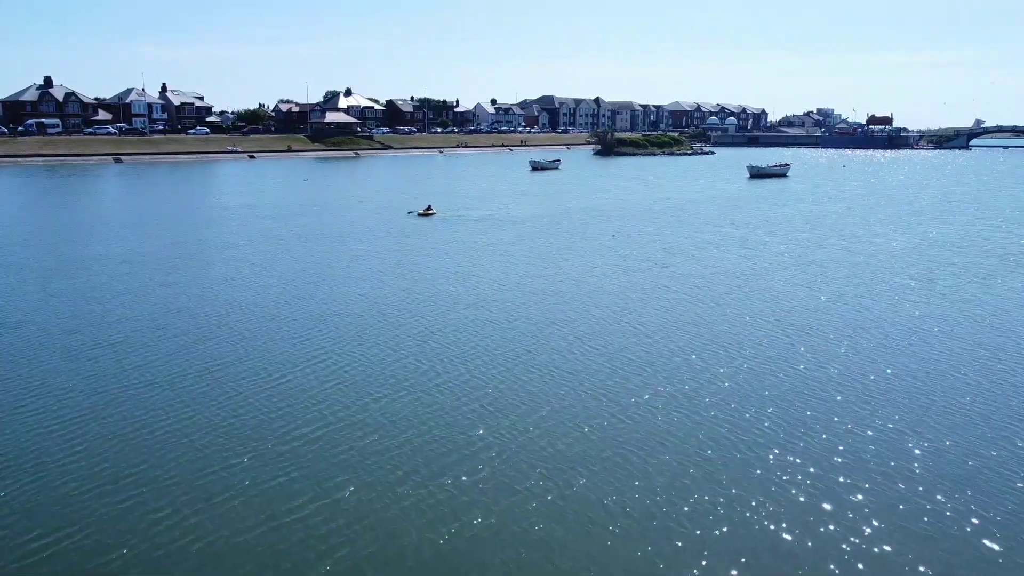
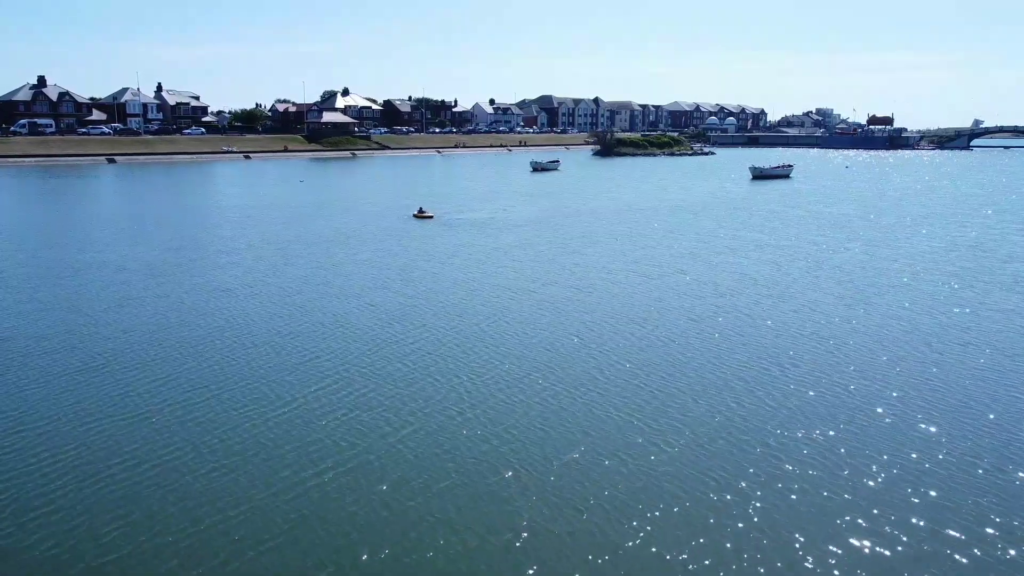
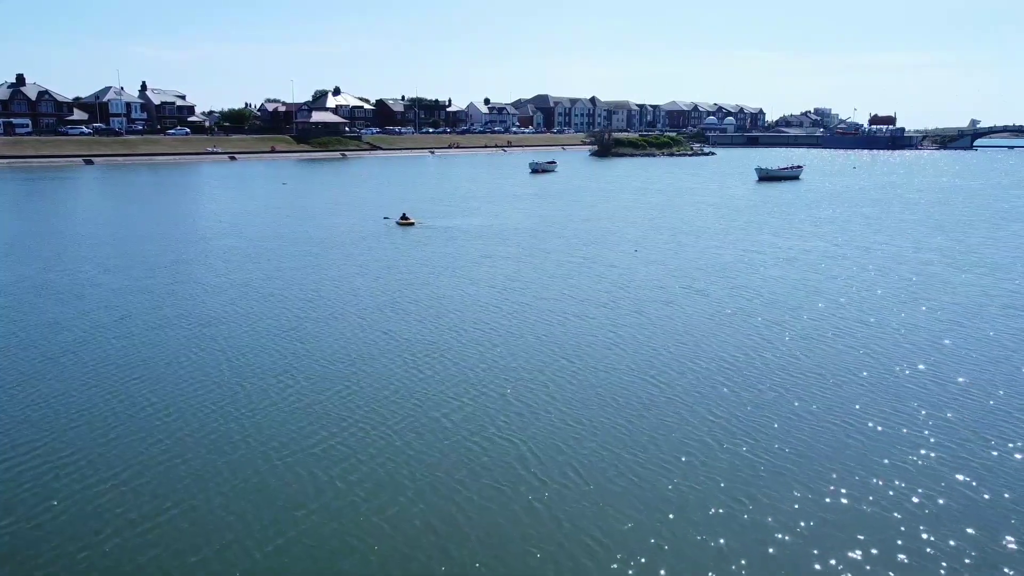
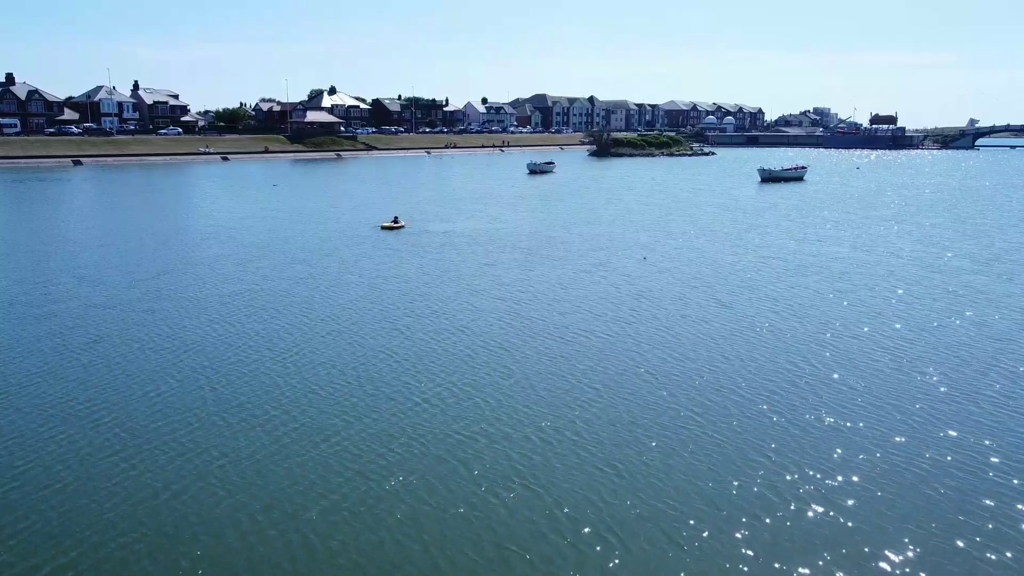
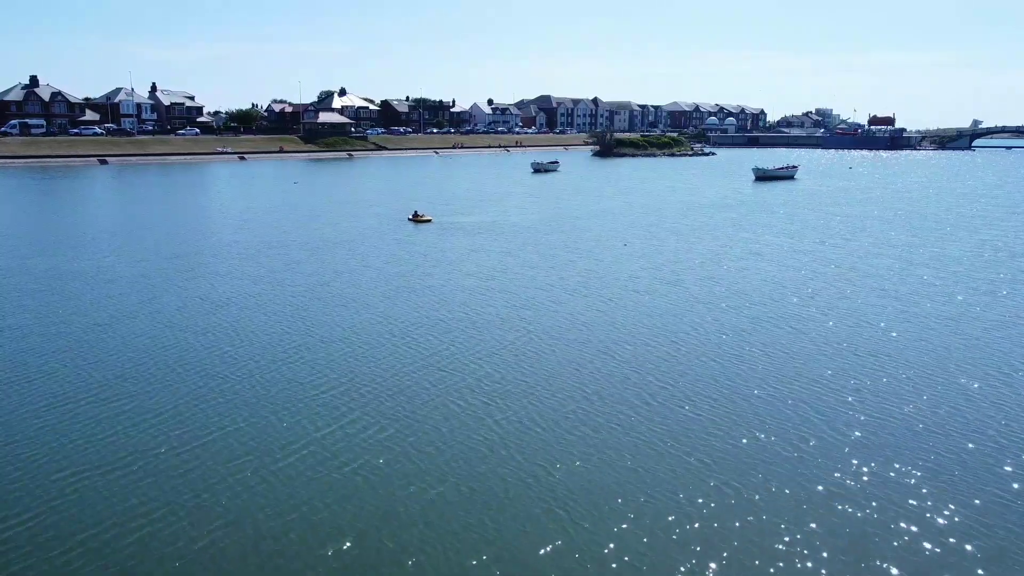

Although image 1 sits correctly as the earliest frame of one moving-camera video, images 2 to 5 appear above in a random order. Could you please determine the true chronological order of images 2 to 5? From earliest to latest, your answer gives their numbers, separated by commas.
2, 5, 3, 4
